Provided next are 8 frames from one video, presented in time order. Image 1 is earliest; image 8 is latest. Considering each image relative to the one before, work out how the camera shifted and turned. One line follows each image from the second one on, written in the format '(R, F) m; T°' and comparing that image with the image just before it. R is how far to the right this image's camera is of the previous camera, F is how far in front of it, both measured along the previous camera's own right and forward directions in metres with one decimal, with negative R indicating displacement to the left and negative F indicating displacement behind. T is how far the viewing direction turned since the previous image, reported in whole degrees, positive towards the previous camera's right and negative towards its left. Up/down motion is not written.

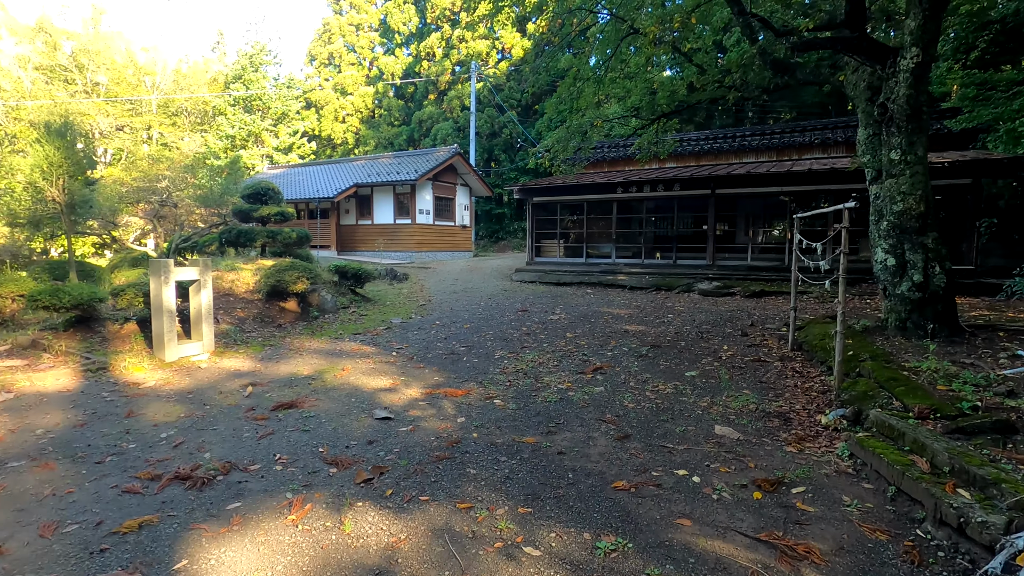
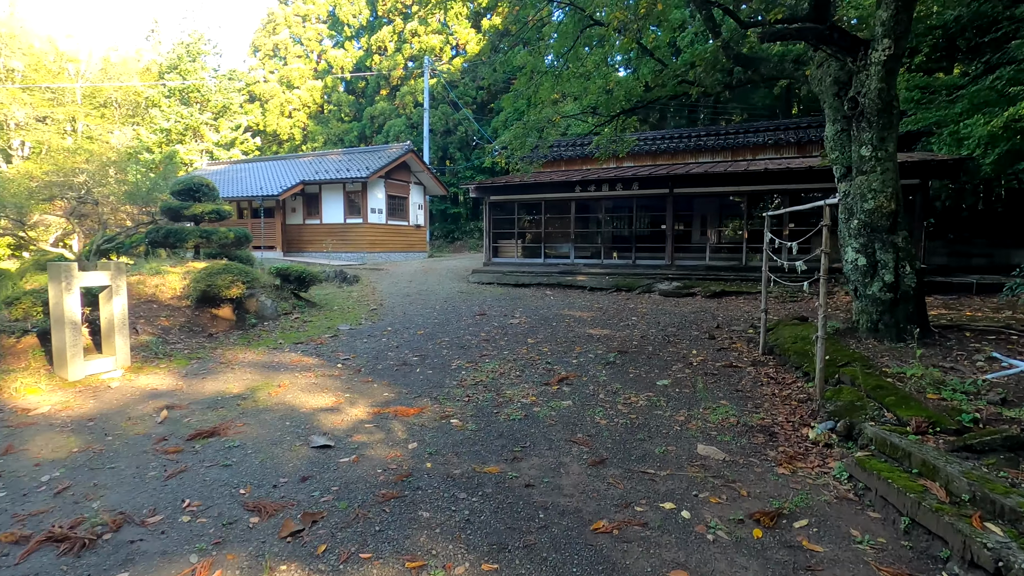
(0.0, +0.5) m; +5°
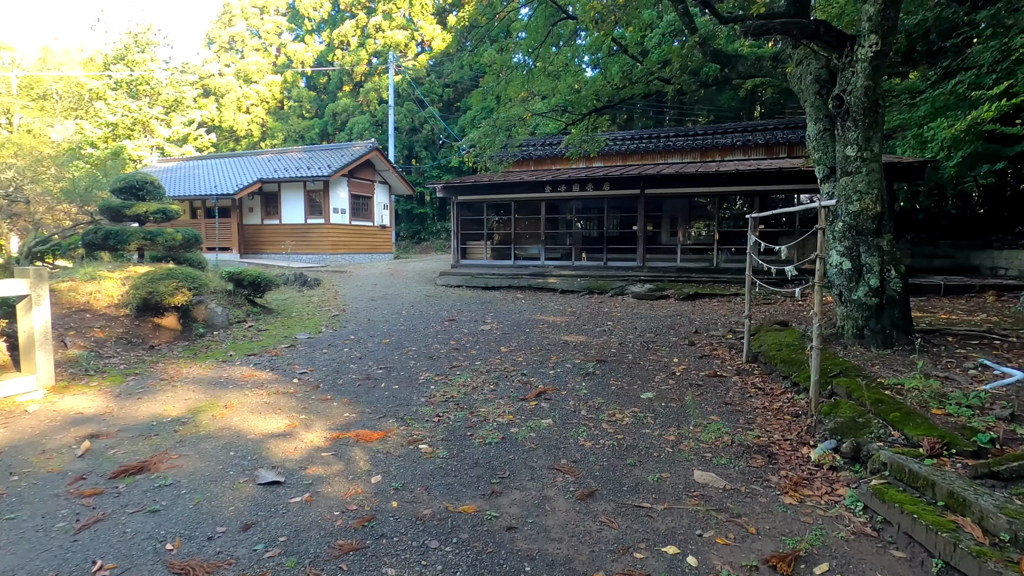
(0.0, +0.4) m; +3°
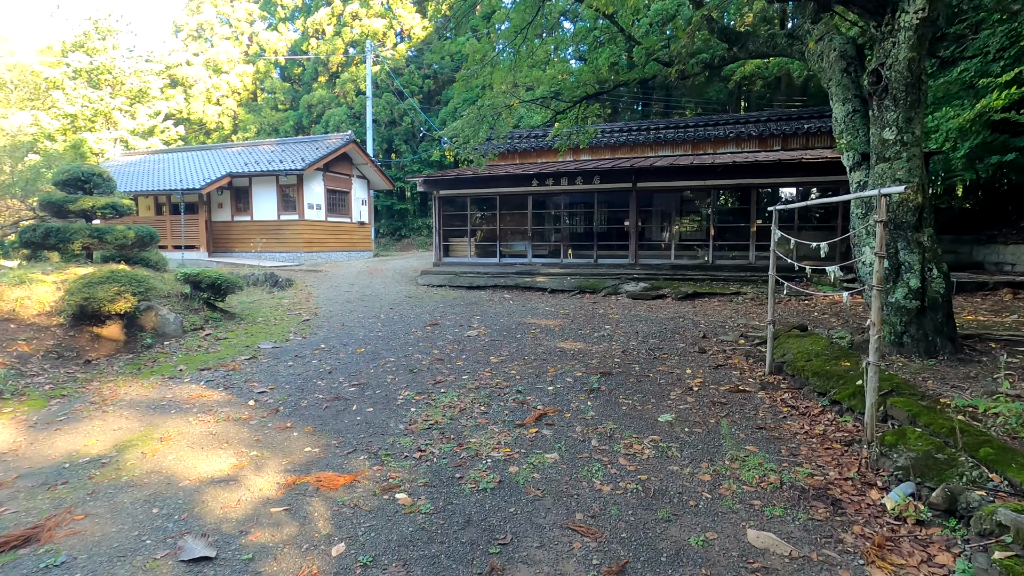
(-0.1, +0.7) m; +2°
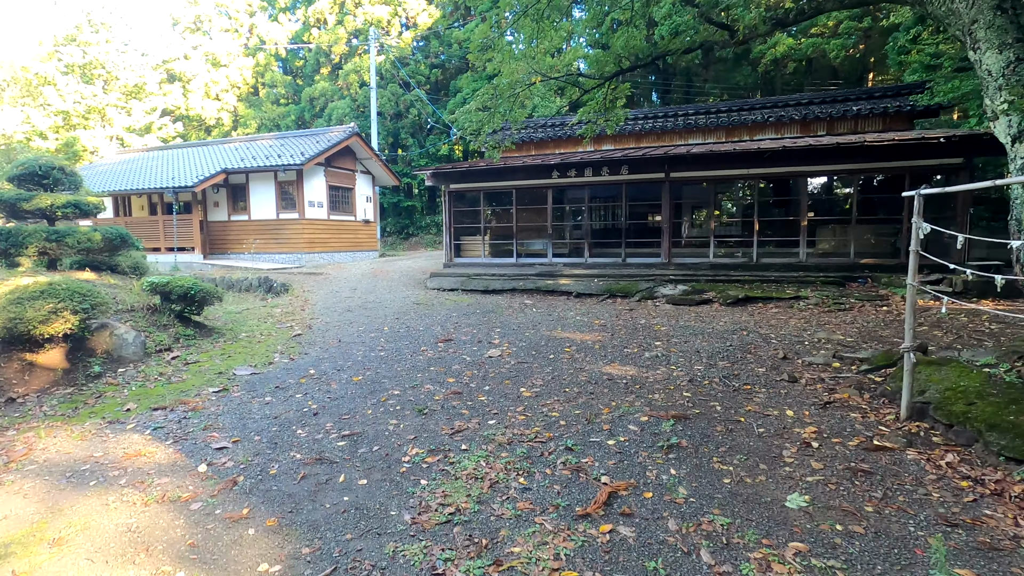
(-0.2, +1.2) m; -1°
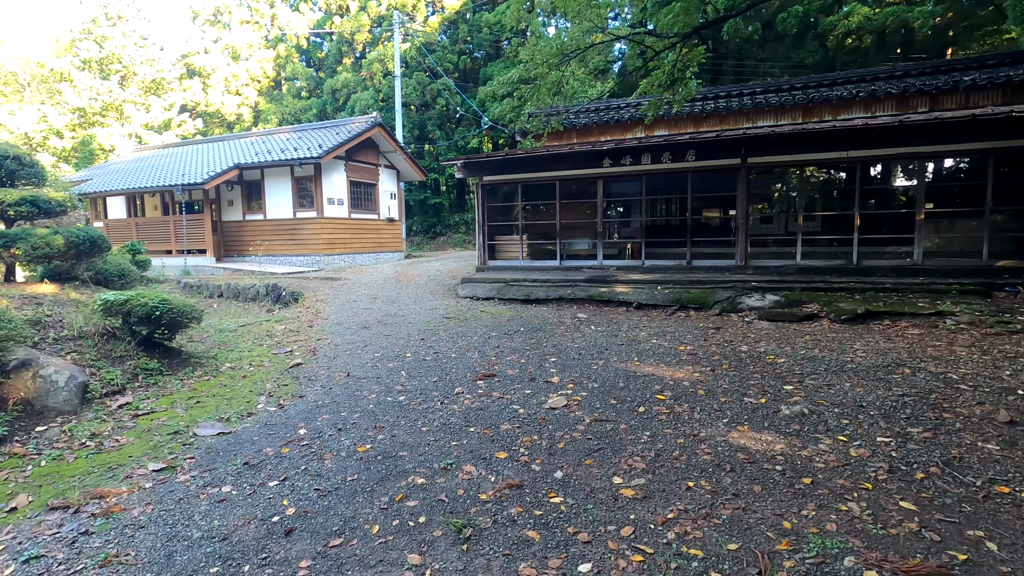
(-0.3, +1.6) m; -3°
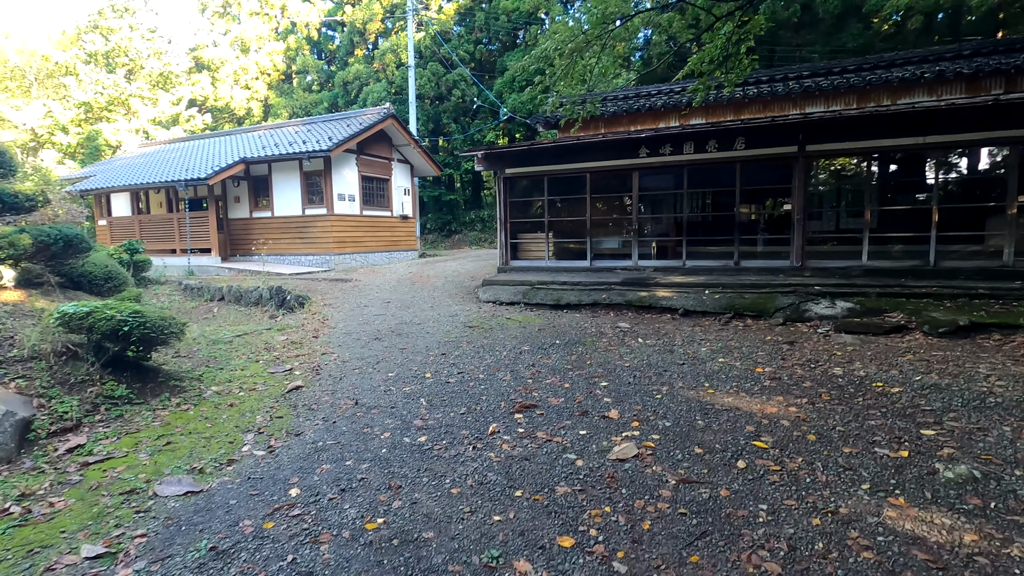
(-0.2, +0.9) m; -1°
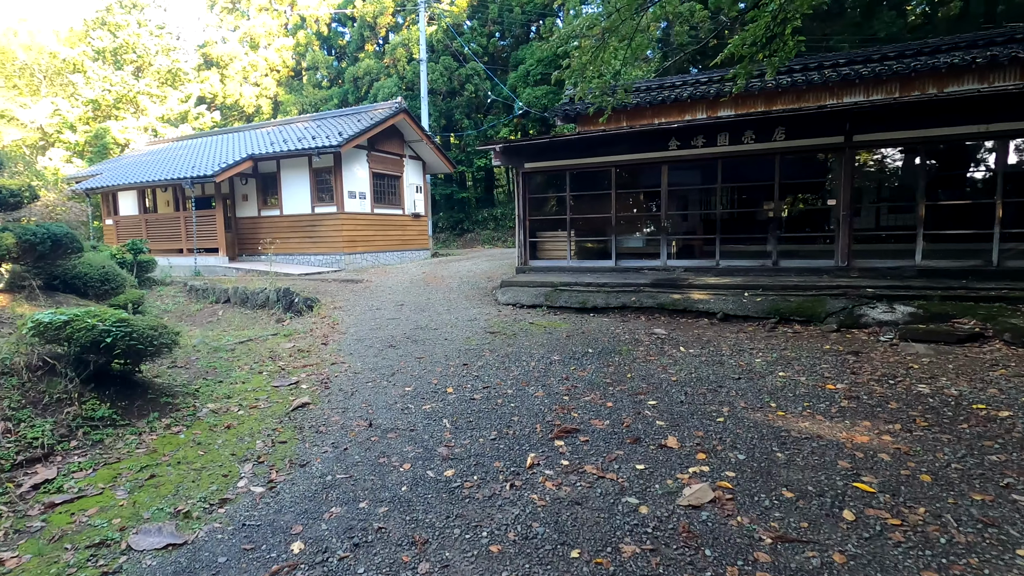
(-0.2, +0.5) m; -1°
